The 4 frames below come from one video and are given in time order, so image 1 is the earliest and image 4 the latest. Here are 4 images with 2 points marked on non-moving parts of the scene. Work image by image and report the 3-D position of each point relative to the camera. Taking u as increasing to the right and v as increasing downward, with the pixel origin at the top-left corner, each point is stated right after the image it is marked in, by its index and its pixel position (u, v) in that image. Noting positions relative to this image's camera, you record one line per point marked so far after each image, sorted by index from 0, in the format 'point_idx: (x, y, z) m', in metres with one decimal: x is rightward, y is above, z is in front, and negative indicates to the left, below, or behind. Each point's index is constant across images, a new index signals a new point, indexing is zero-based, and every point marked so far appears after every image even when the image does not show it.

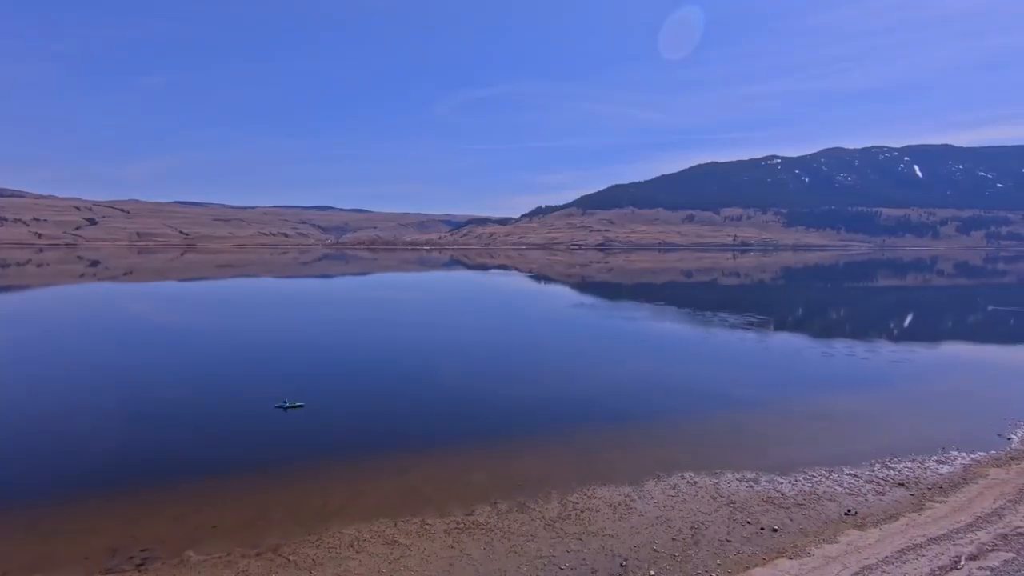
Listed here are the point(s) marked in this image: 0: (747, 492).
0: (+3.0, -3.0, +9.1) m
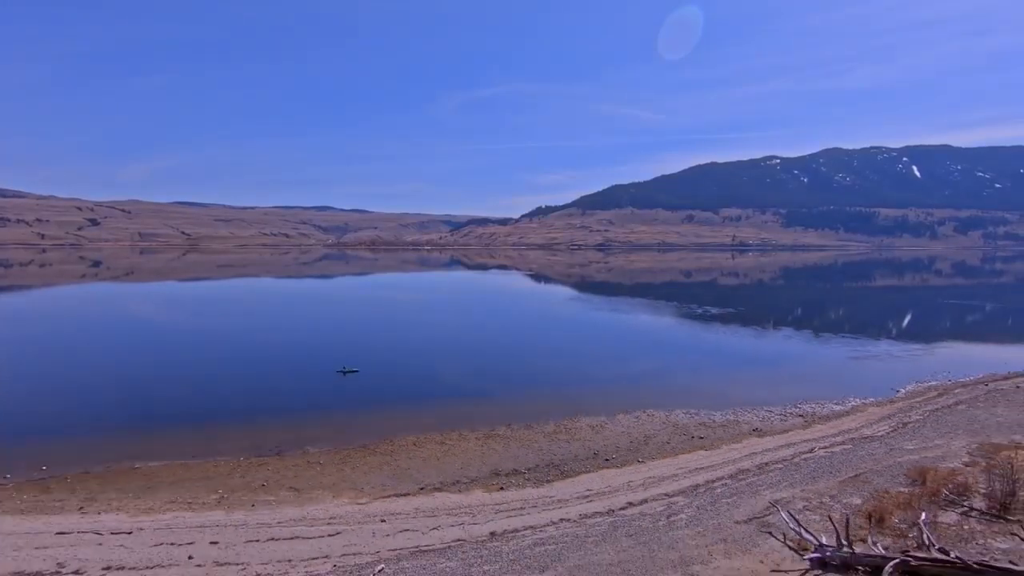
0: (+3.5, -2.6, +12.6) m
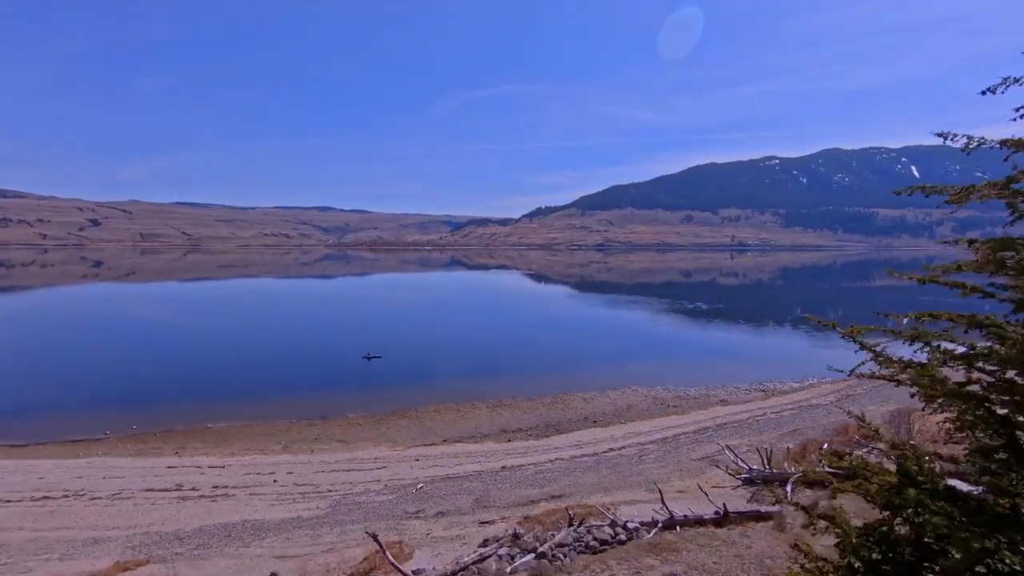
0: (+3.6, -2.5, +14.7) m
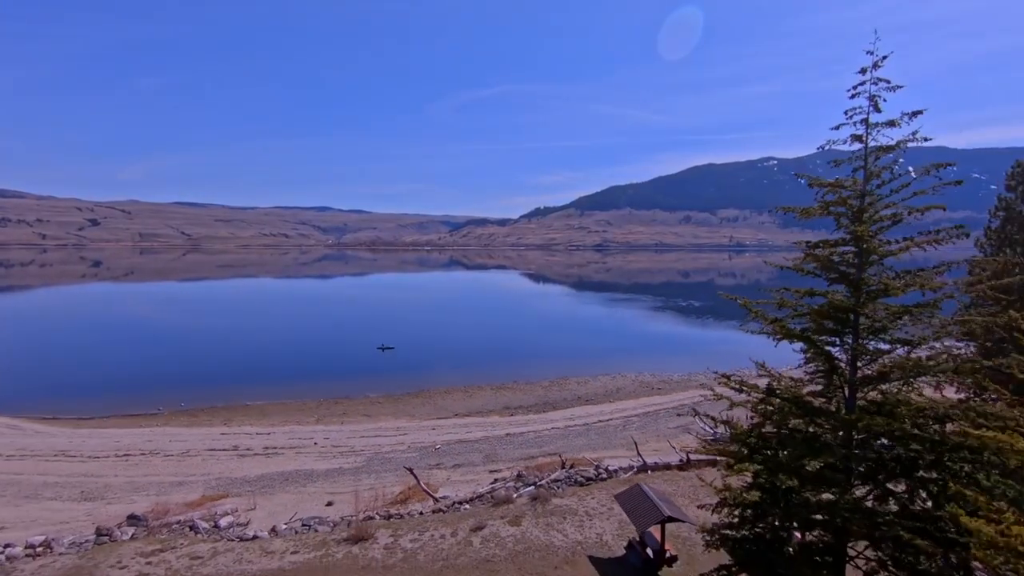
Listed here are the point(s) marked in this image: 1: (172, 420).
0: (+3.7, -2.4, +16.3) m
1: (-6.6, -2.6, +12.2) m
